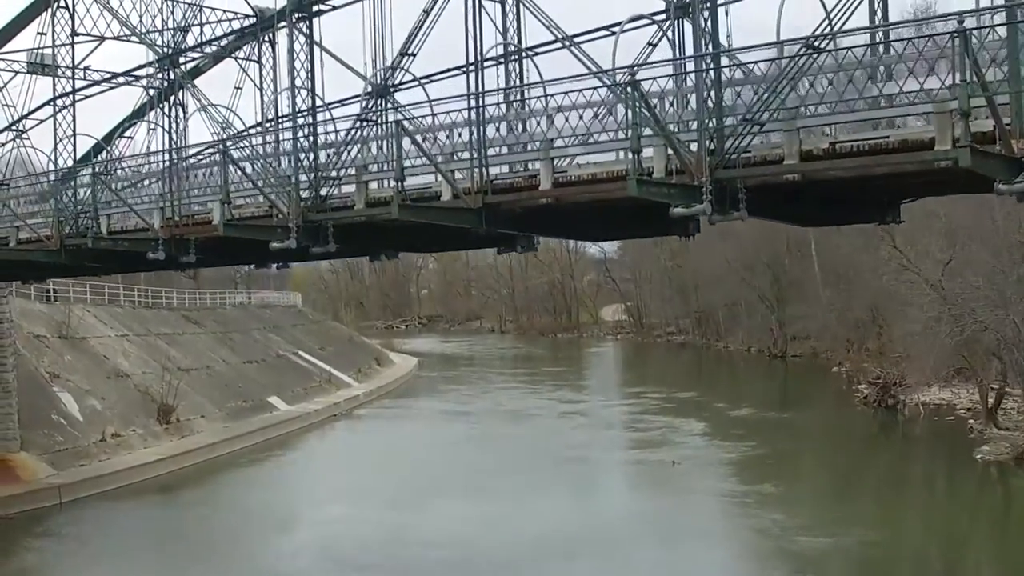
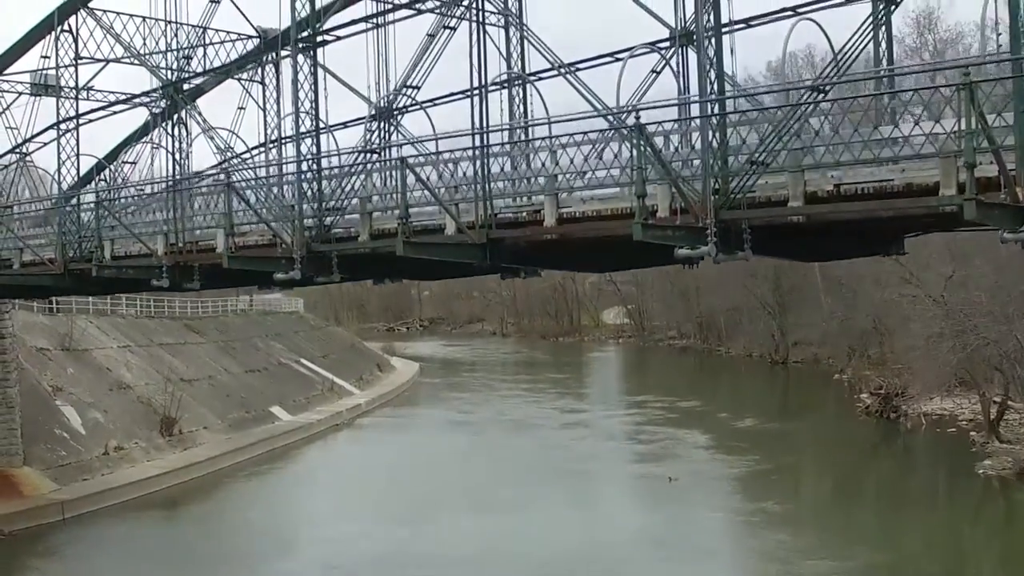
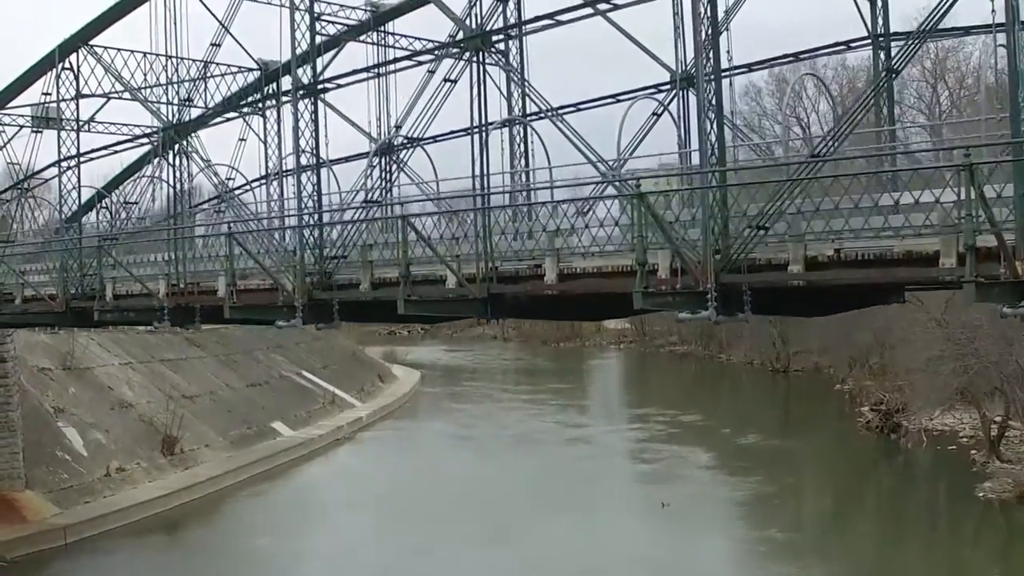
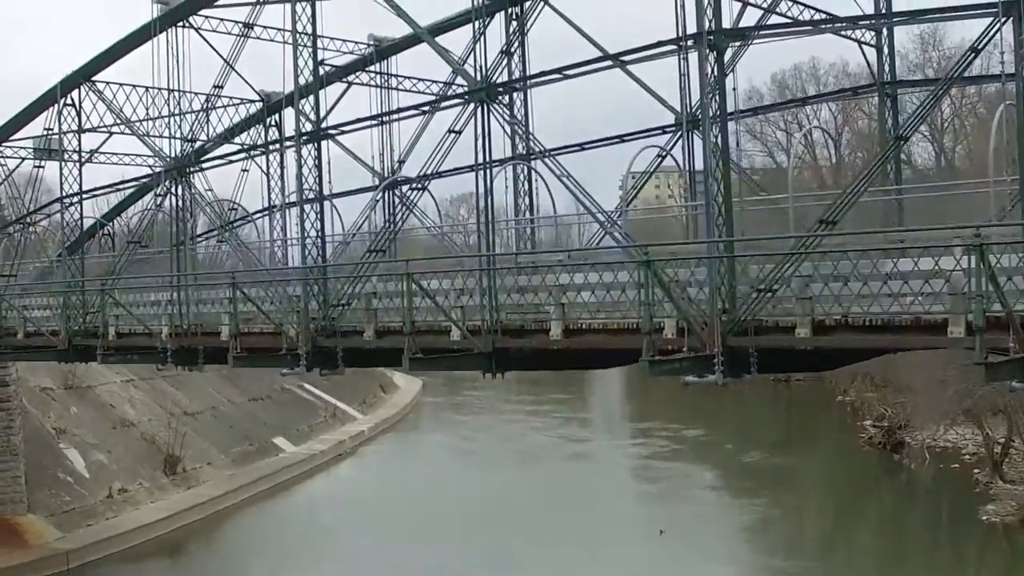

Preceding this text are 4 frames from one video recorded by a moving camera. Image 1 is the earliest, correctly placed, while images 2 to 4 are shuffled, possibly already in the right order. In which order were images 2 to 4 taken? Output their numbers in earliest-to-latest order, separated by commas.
2, 3, 4
